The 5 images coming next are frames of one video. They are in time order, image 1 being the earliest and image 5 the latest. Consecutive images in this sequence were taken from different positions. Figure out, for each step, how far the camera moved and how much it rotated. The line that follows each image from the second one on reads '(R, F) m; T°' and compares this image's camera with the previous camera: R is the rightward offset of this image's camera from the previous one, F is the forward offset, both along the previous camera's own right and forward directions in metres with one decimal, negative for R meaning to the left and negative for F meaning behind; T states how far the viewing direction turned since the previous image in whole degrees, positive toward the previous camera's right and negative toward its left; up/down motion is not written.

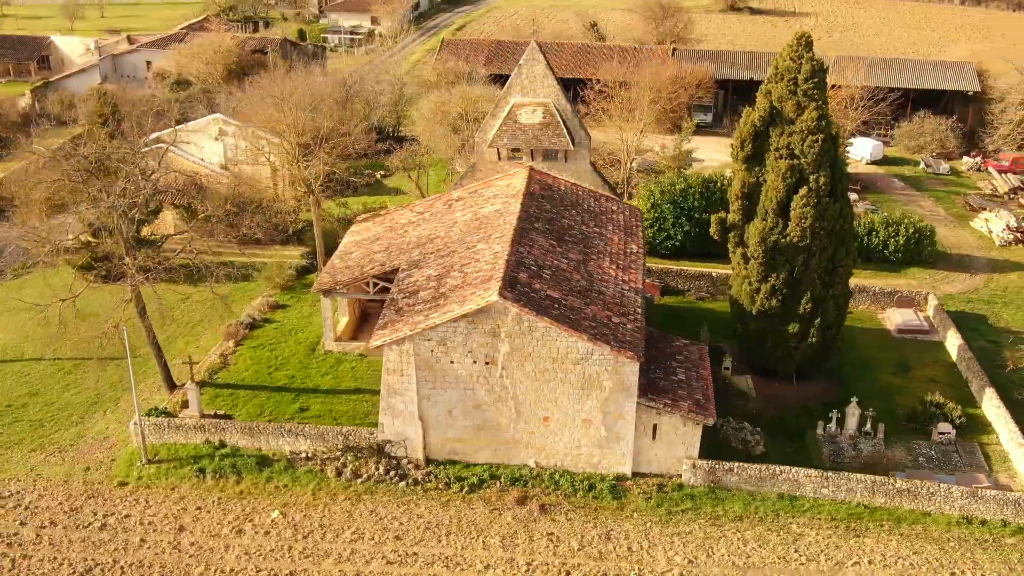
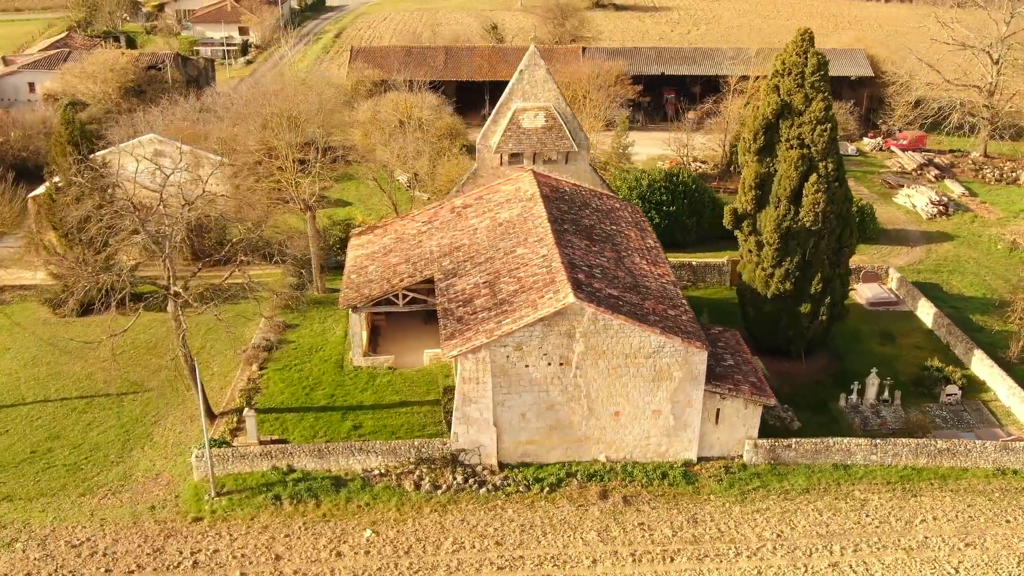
(-4.3, 0.0) m; +9°
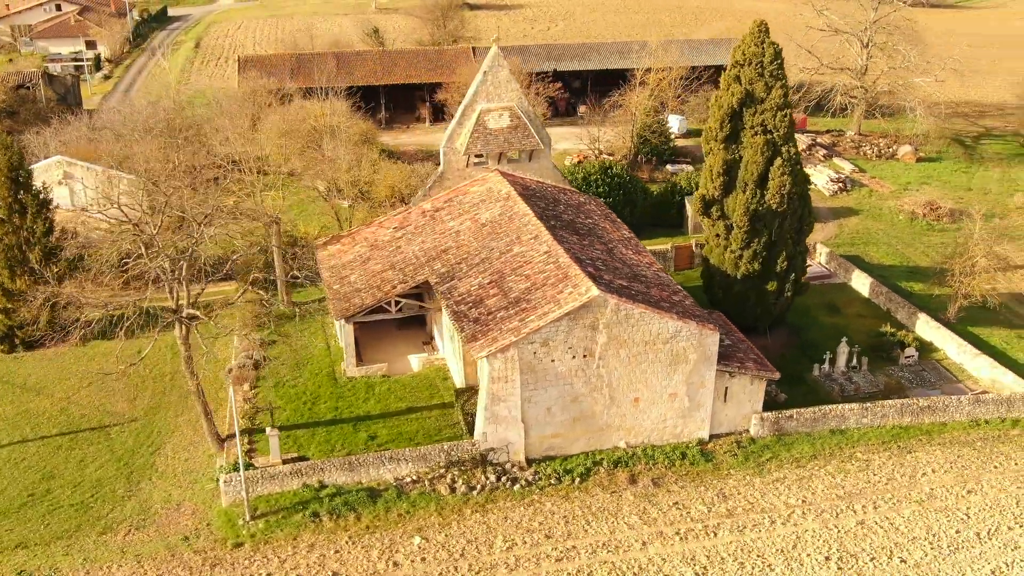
(-3.6, 0.0) m; +9°
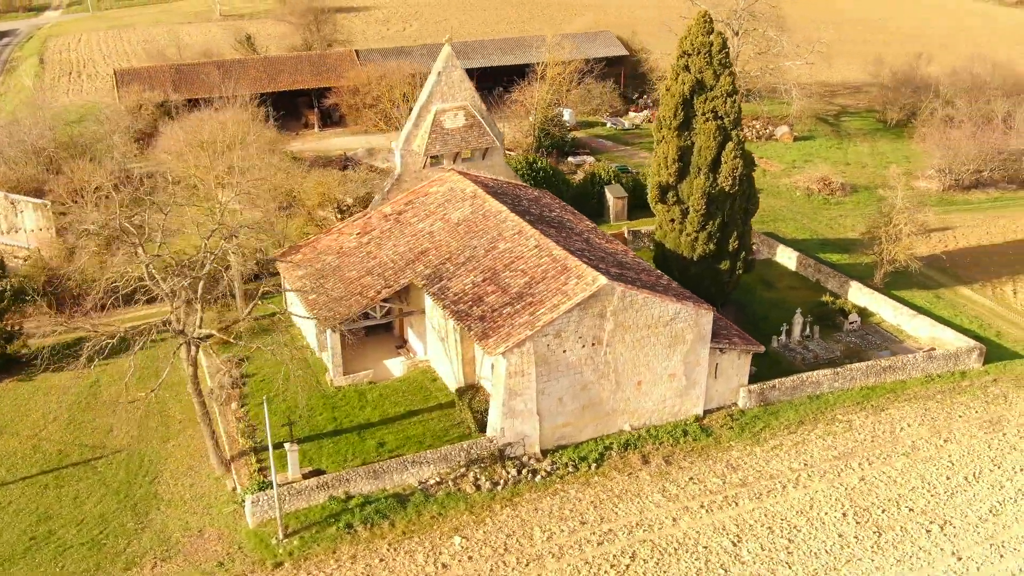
(-3.5, 0.0) m; +9°
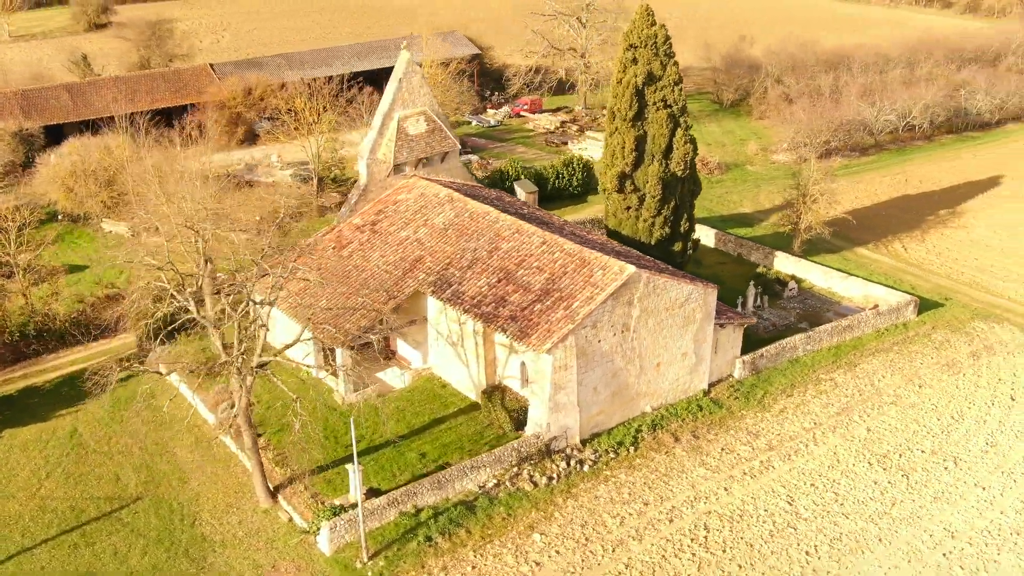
(-5.0, +0.3) m; +12°
